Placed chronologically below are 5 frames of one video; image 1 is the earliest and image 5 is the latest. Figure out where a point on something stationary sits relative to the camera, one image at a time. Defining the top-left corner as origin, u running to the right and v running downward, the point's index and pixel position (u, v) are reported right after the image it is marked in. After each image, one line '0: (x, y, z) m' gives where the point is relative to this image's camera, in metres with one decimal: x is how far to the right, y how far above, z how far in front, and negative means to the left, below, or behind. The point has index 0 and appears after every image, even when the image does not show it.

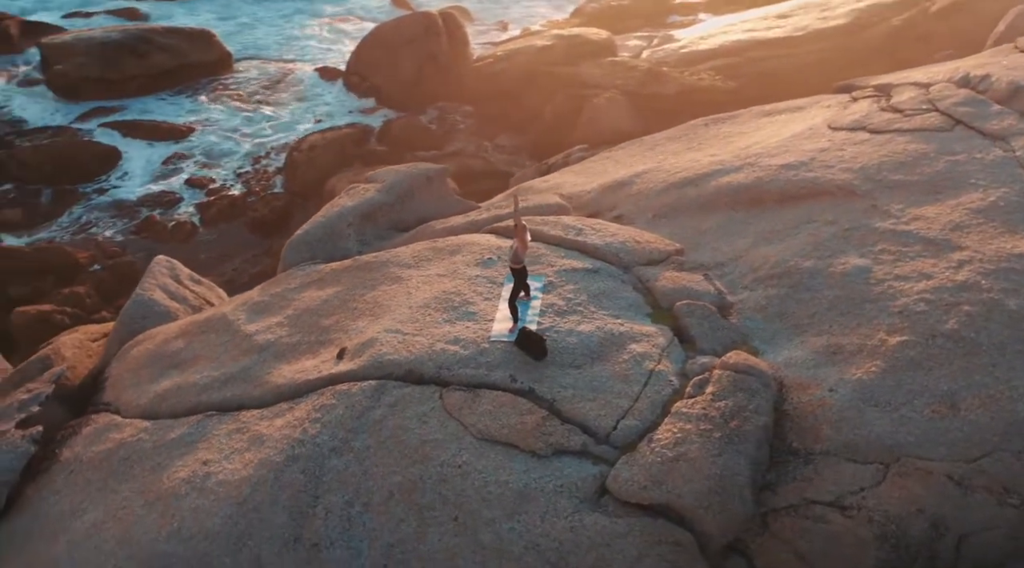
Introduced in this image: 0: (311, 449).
0: (-1.1, -0.9, +4.1) m
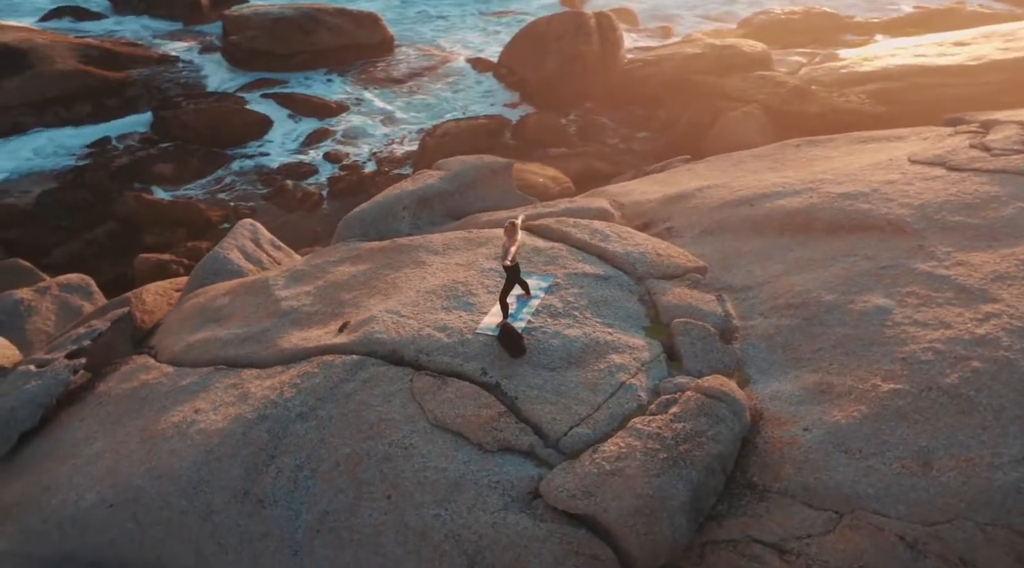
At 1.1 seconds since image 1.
0: (-1.3, -0.7, +4.2) m
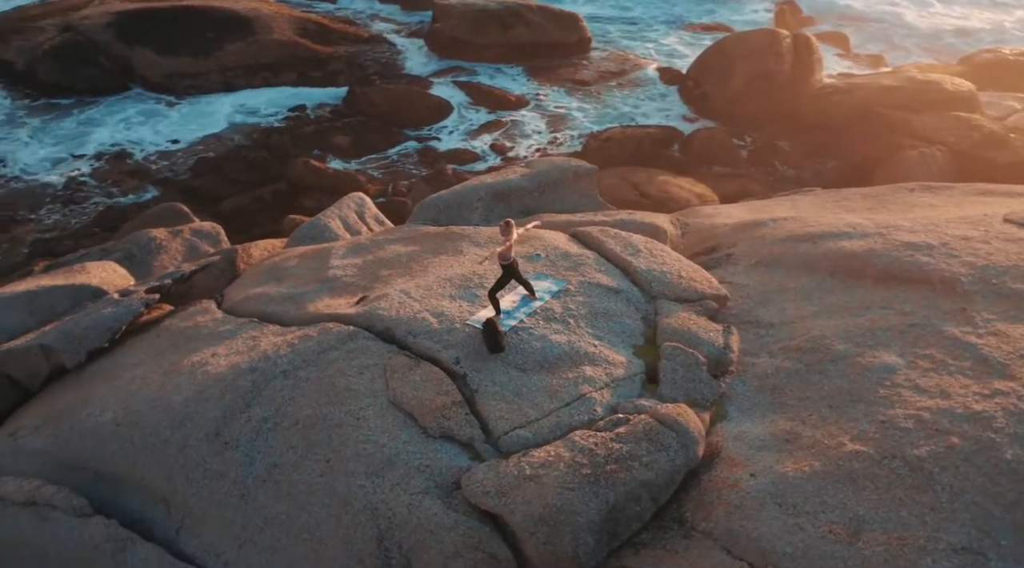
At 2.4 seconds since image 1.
0: (-1.4, -0.5, +4.5) m
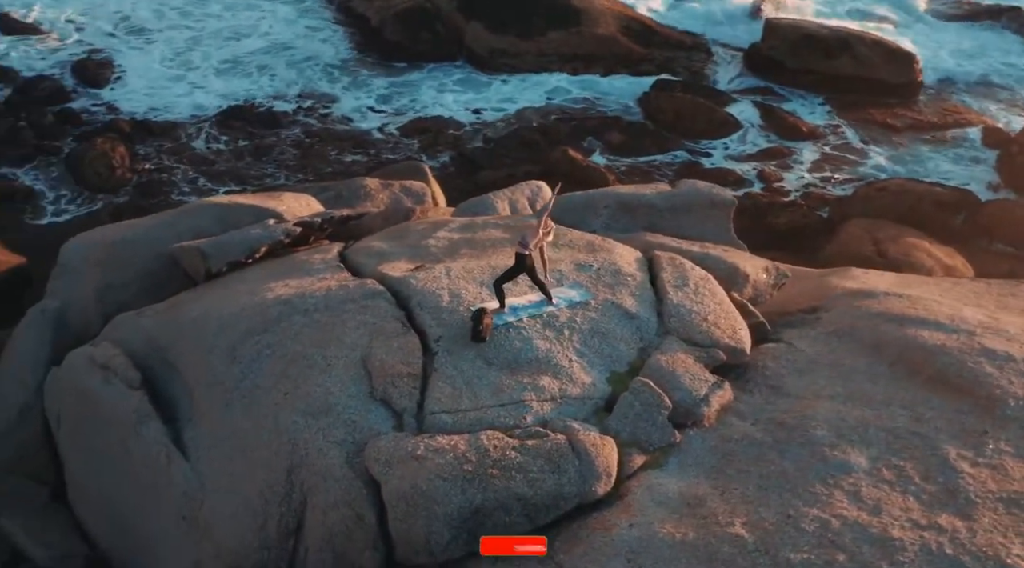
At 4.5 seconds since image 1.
0: (-1.4, -0.1, +5.0) m
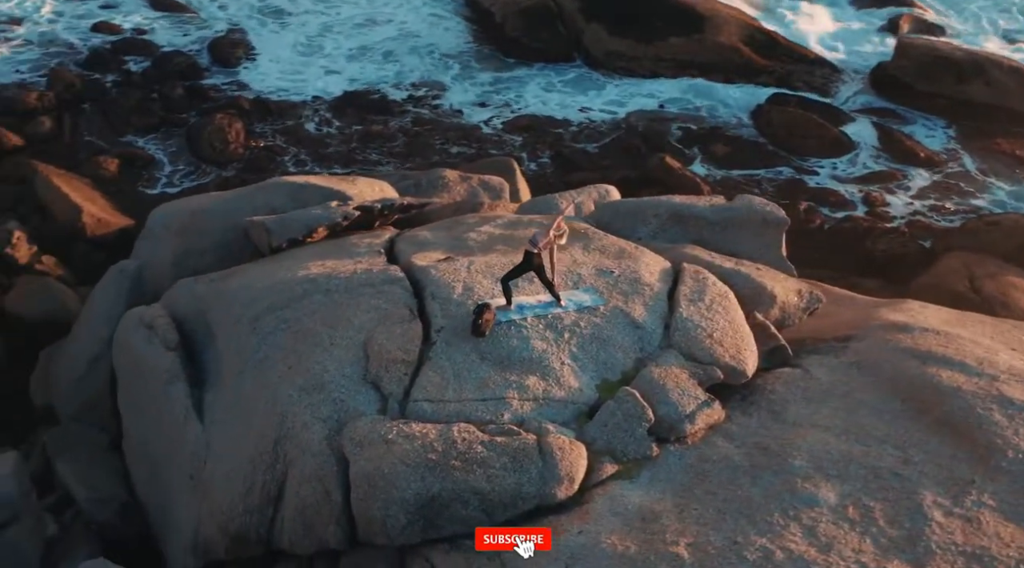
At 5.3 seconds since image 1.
0: (-1.3, 0.0, +5.2) m
